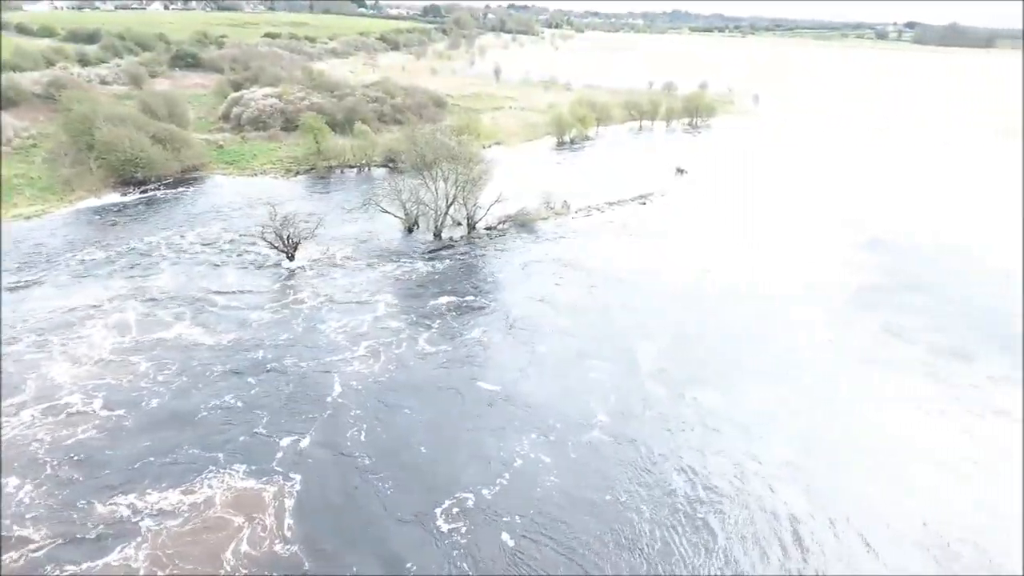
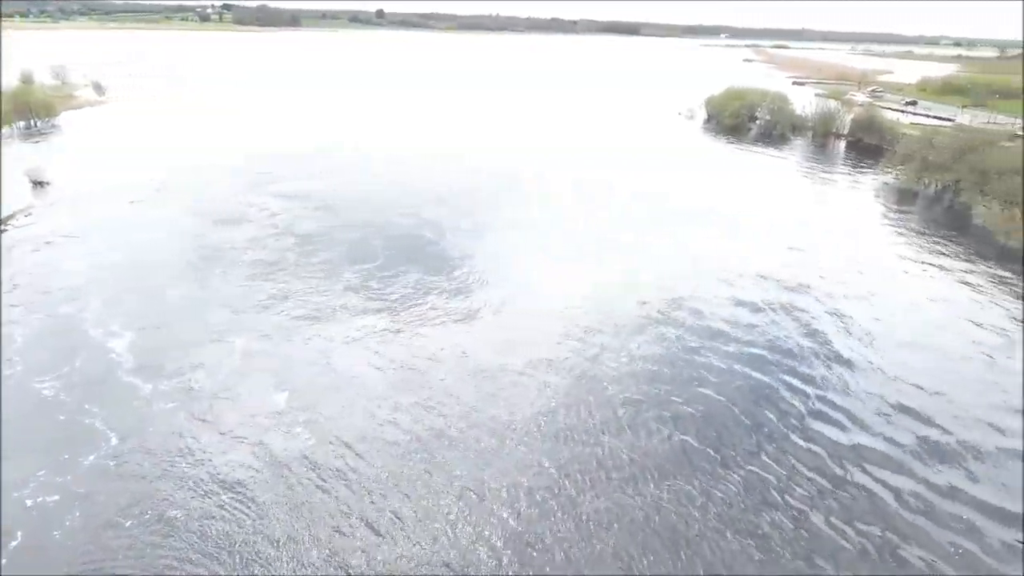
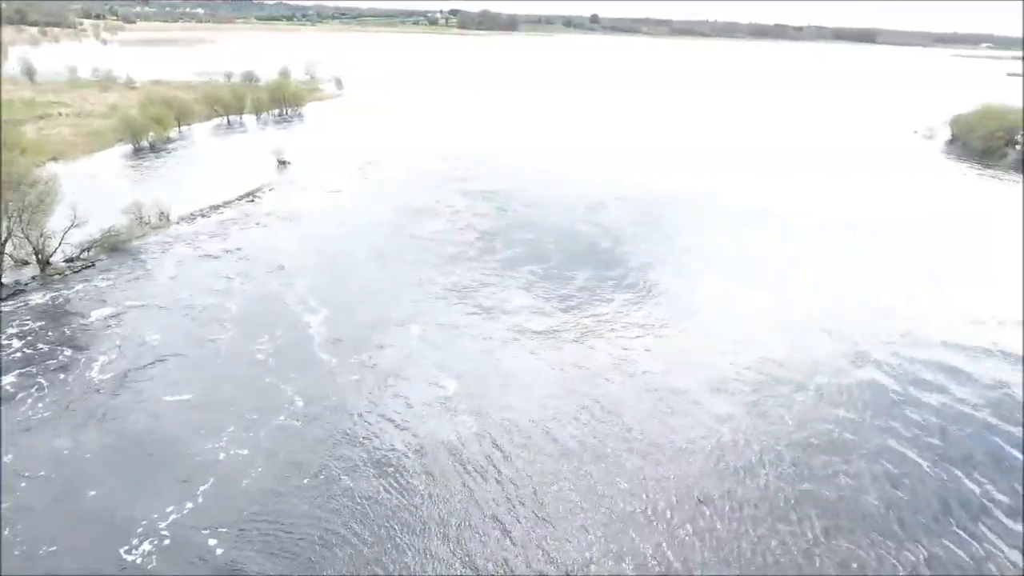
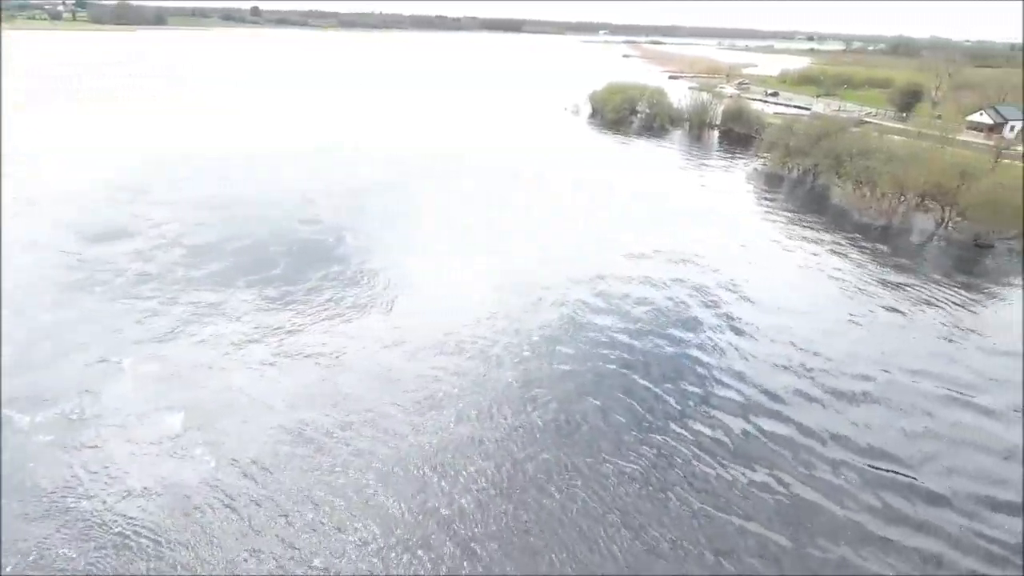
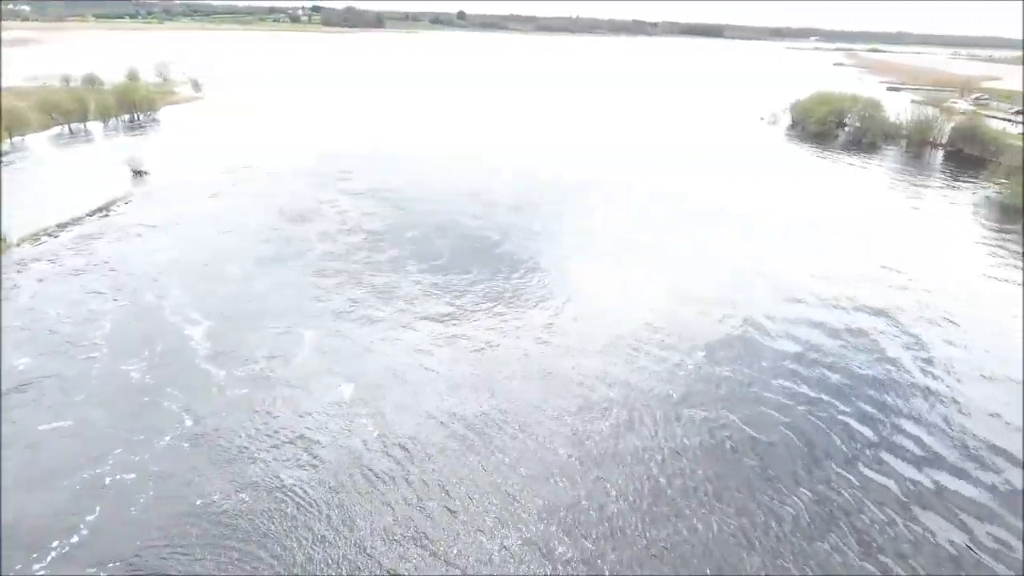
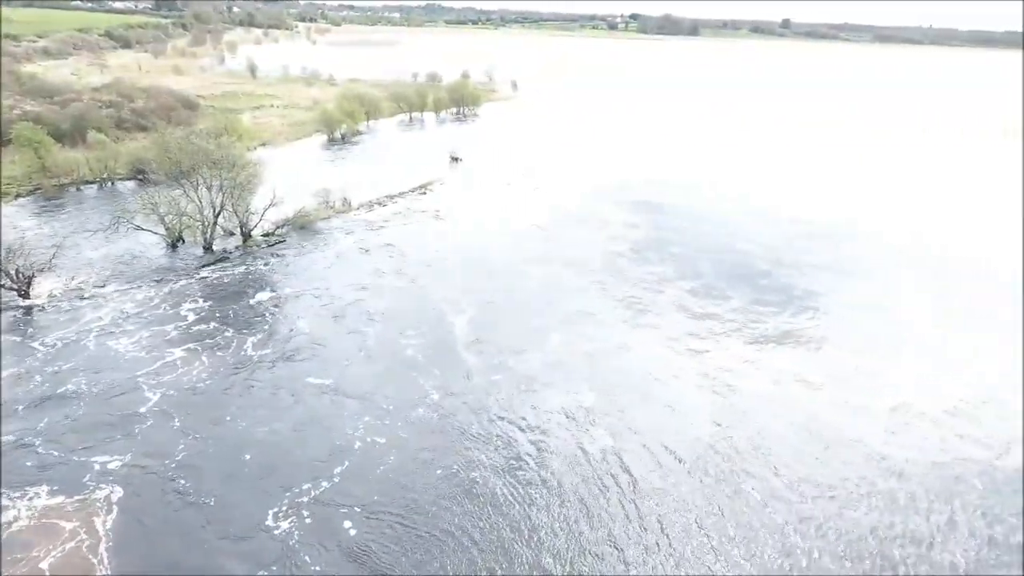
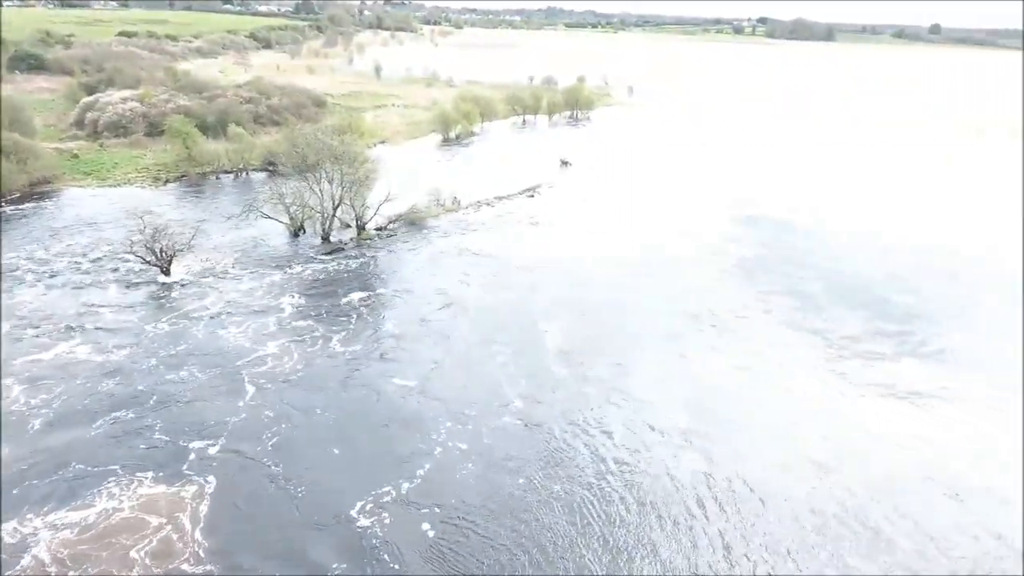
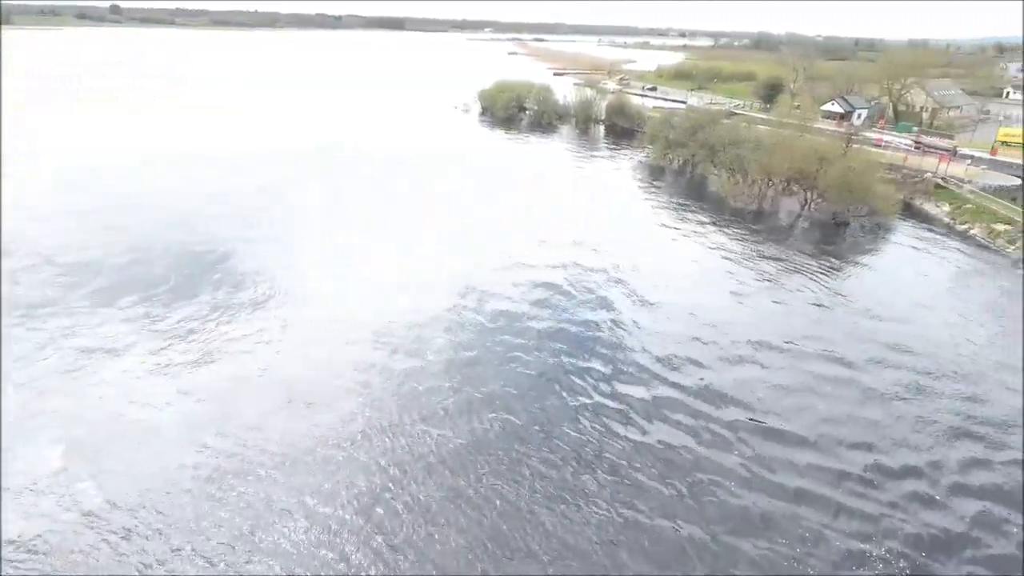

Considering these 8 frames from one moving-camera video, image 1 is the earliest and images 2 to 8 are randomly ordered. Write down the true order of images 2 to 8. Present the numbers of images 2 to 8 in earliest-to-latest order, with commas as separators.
7, 6, 3, 5, 2, 4, 8
